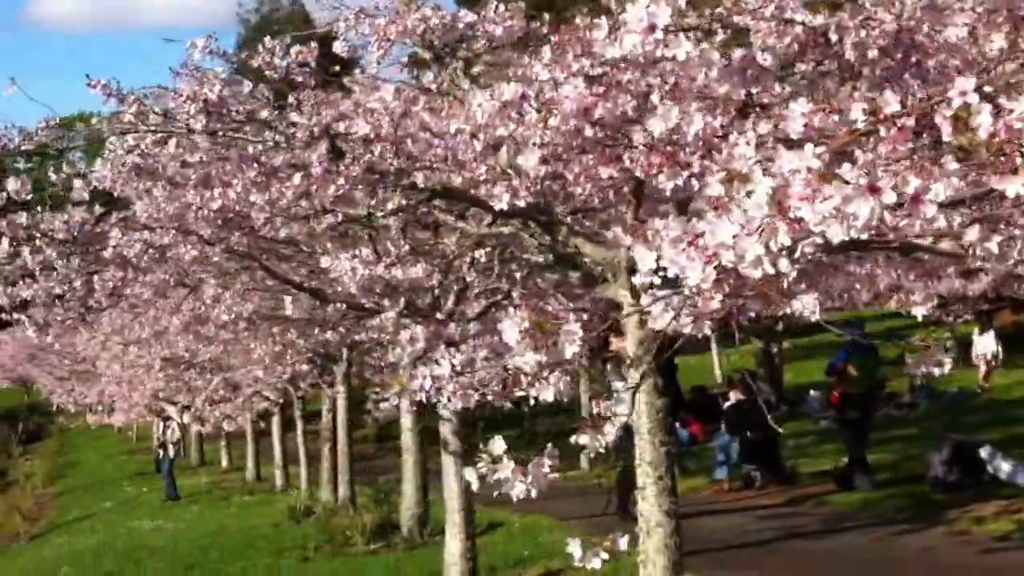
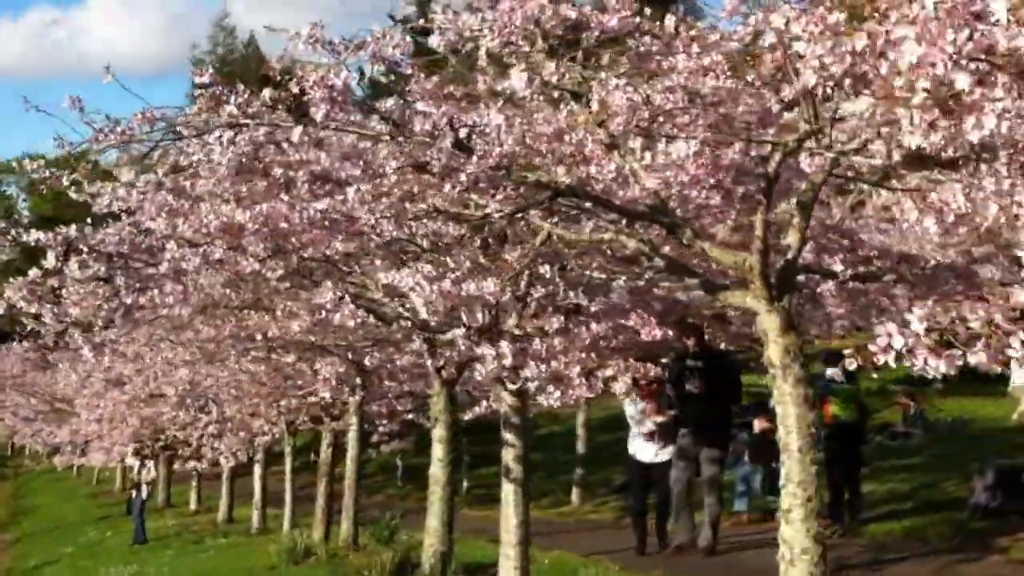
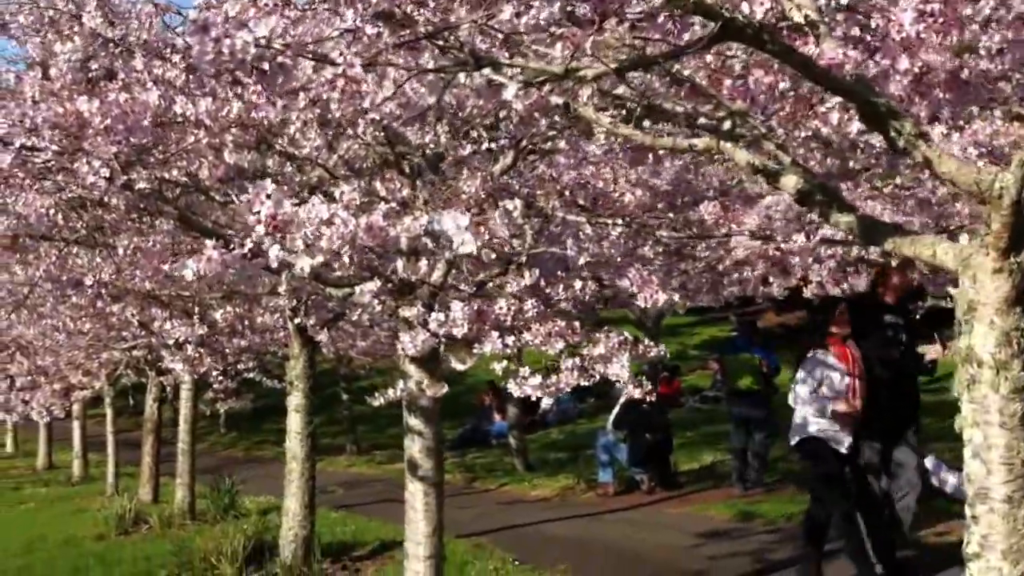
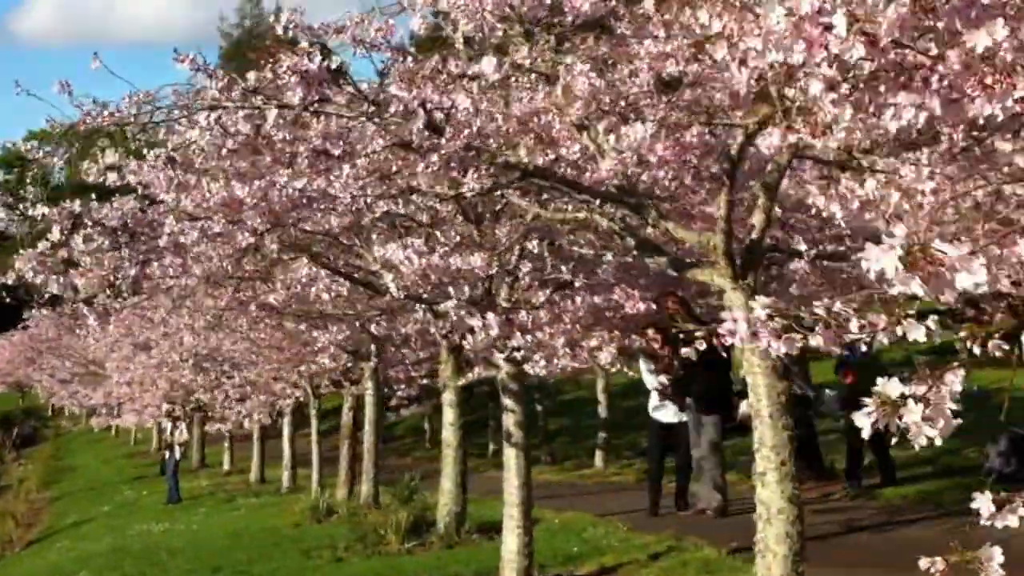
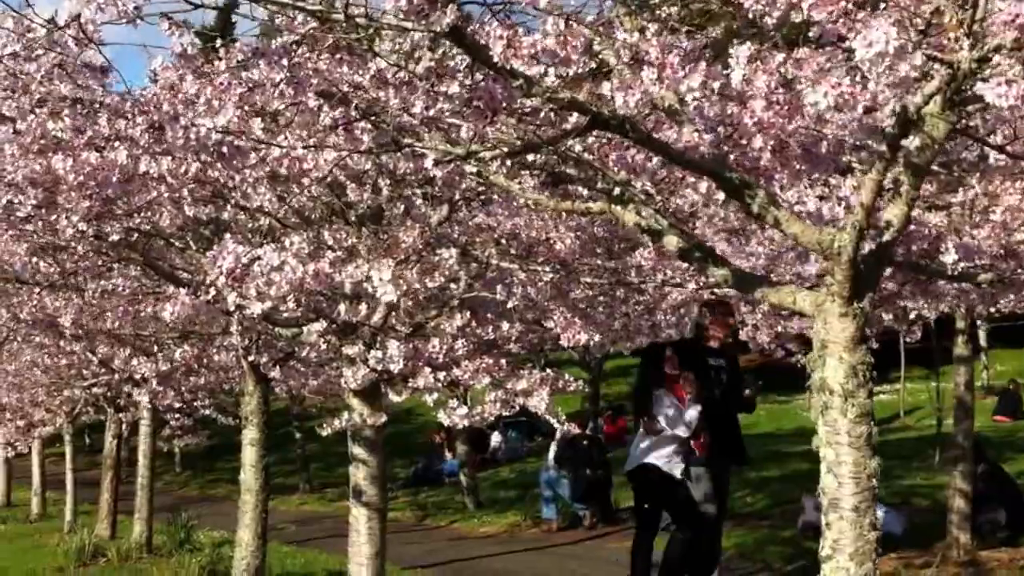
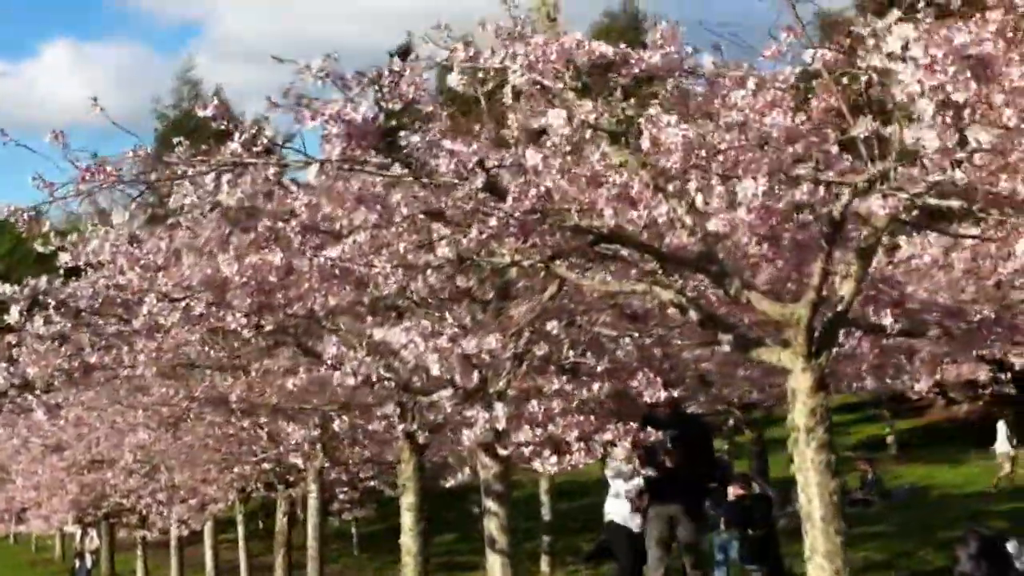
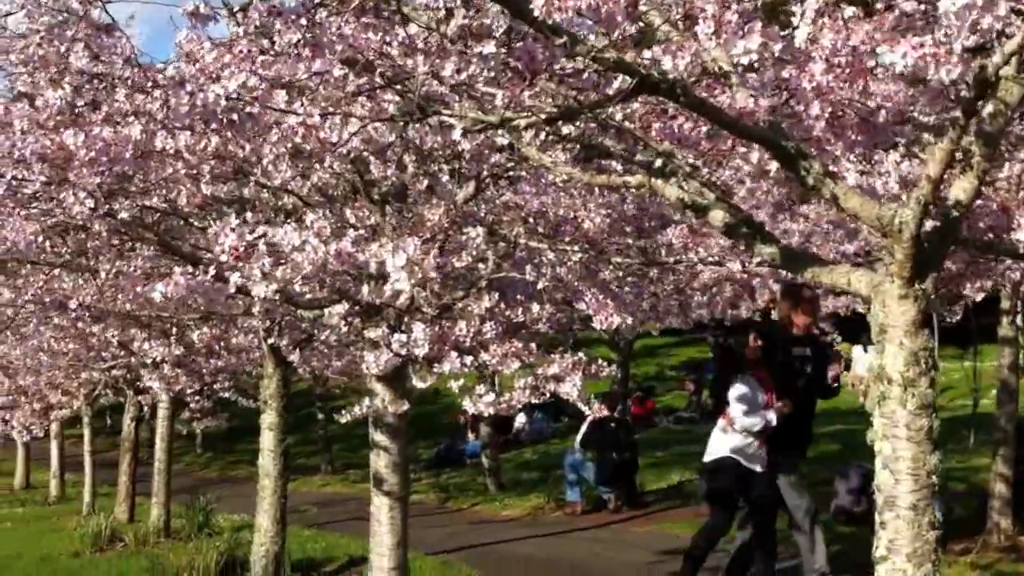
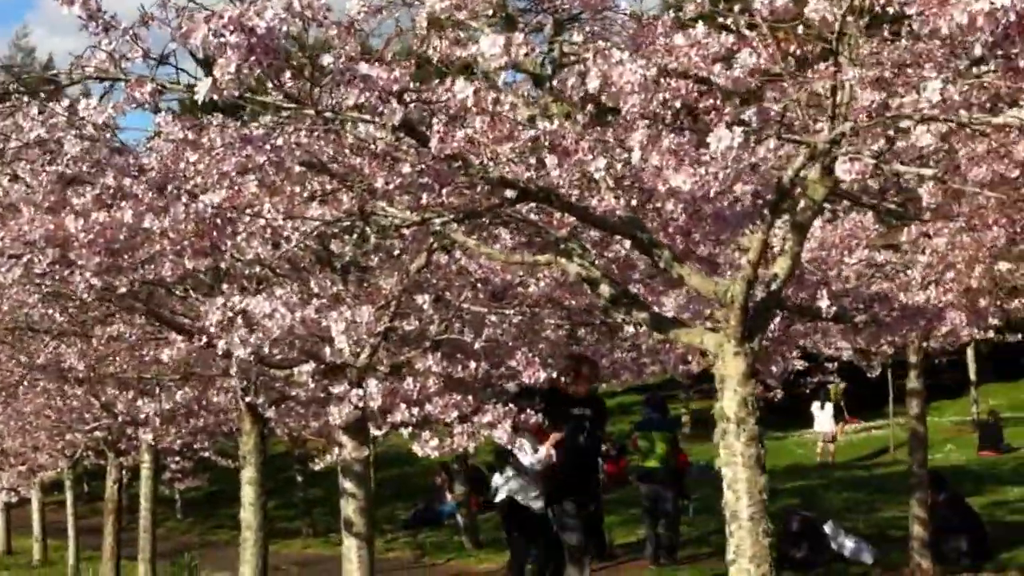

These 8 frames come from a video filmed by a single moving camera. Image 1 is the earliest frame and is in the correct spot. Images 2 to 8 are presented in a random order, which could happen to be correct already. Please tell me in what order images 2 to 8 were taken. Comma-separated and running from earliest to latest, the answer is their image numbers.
4, 2, 6, 8, 5, 7, 3
